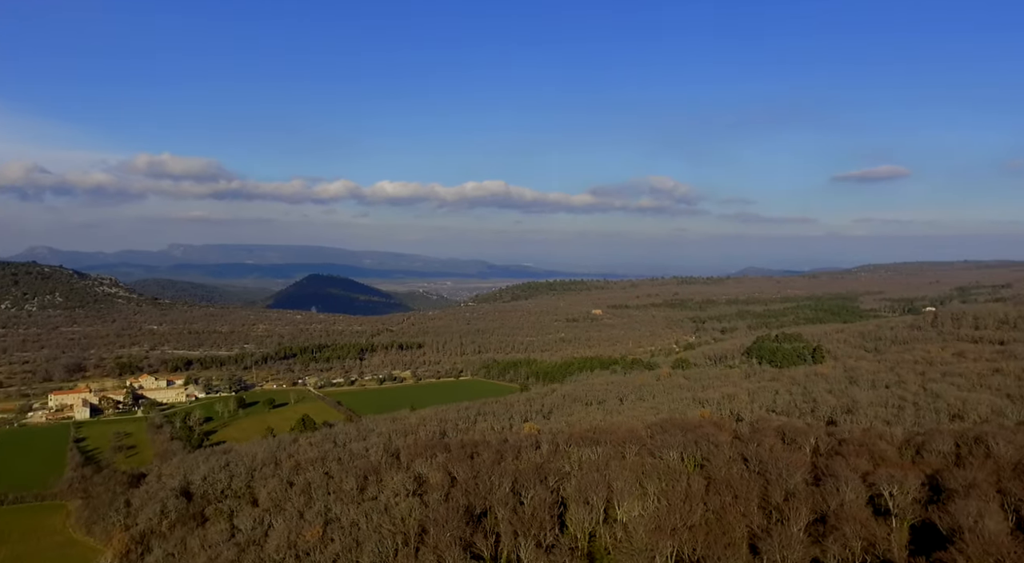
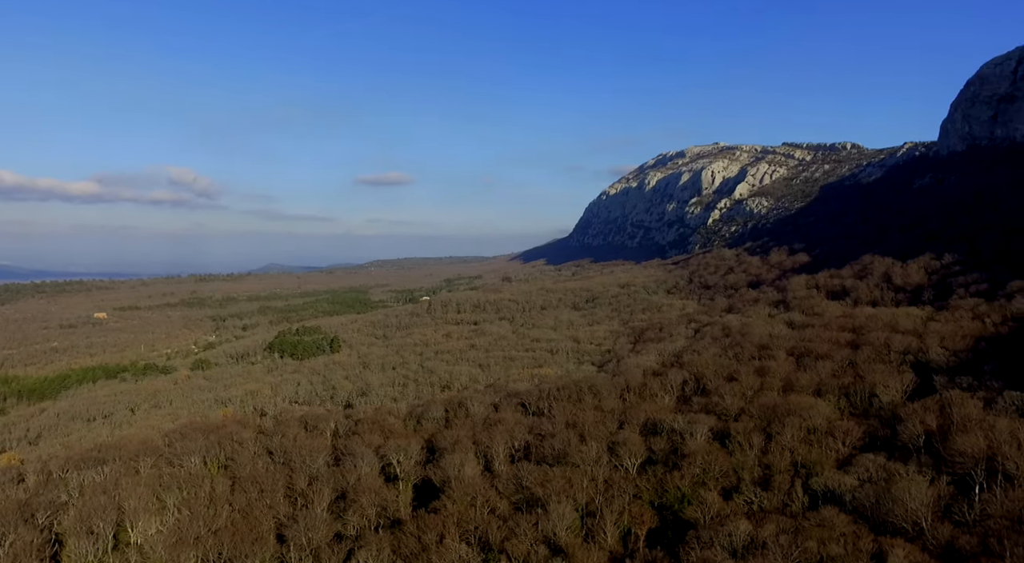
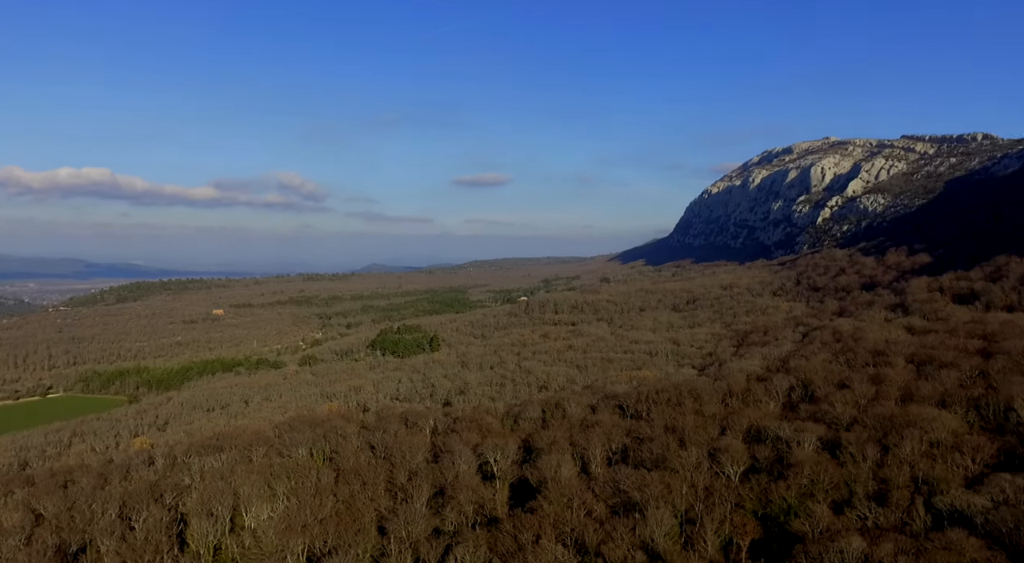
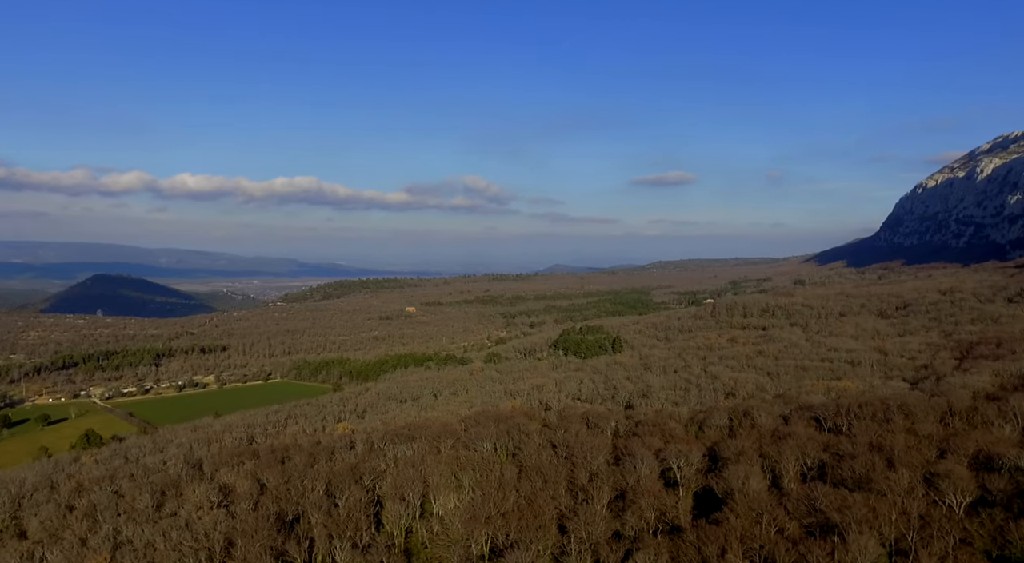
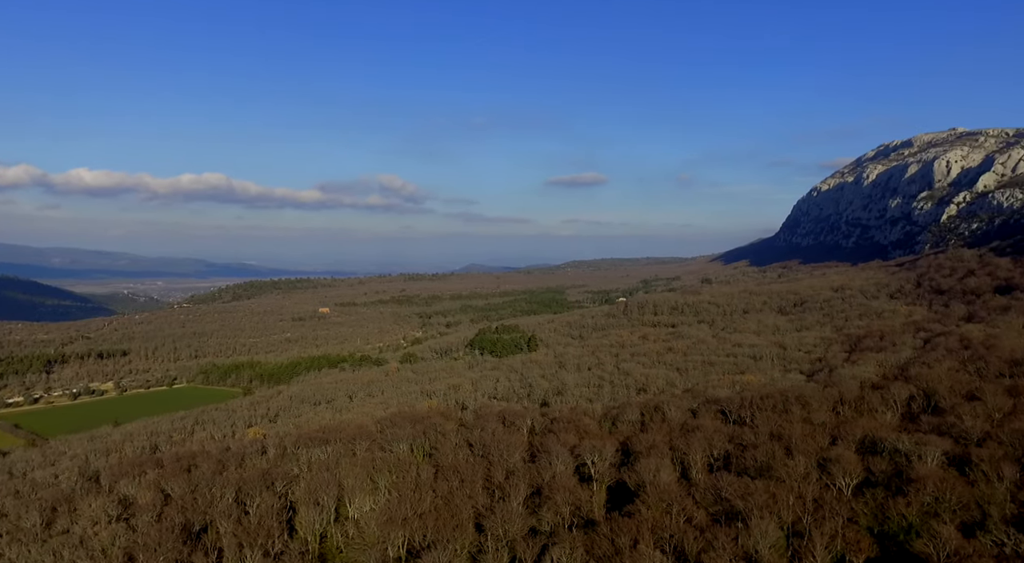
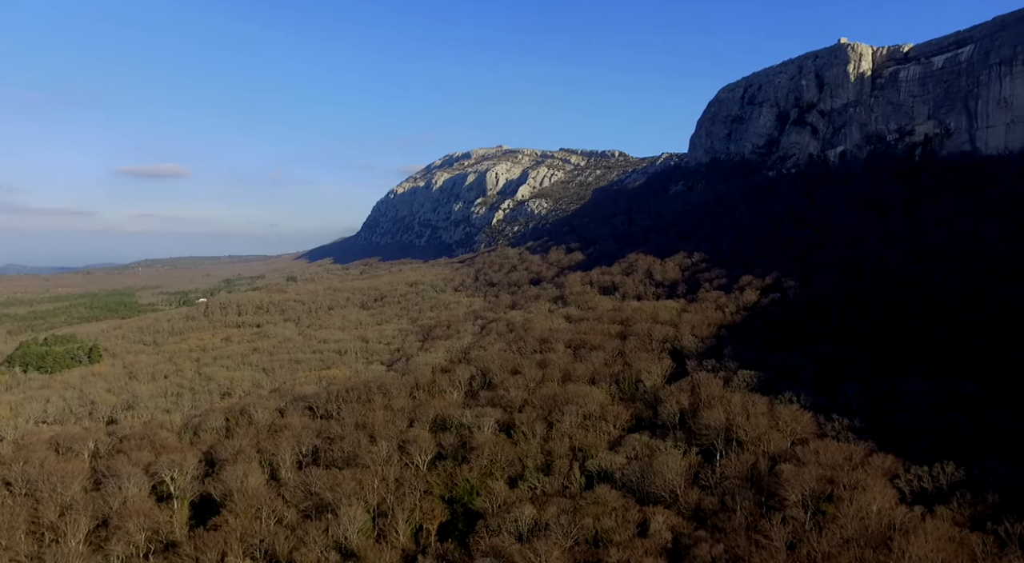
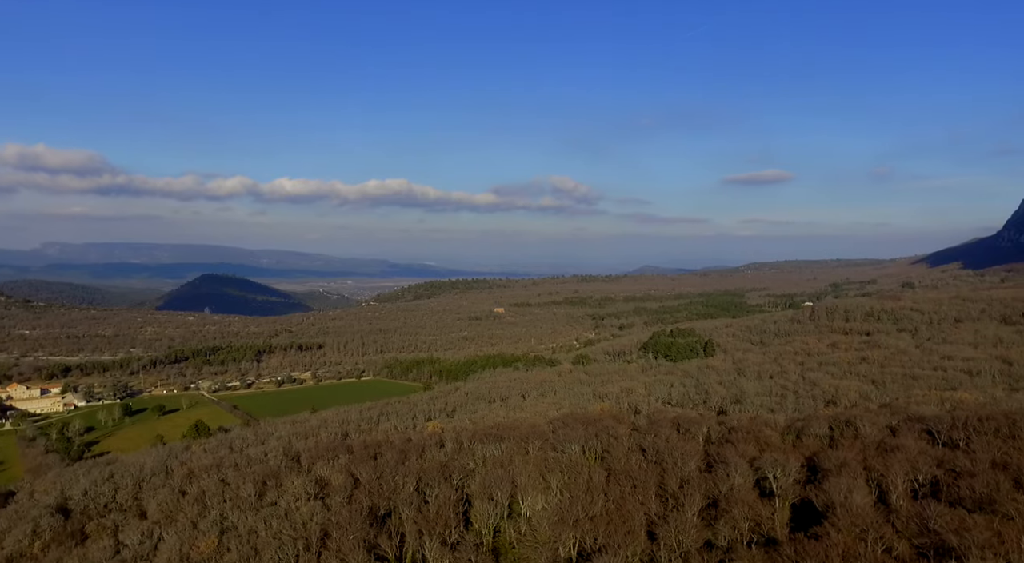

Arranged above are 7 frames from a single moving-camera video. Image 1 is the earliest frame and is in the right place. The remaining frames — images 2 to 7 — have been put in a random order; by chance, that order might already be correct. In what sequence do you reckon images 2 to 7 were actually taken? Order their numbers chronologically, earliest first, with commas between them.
7, 4, 5, 3, 2, 6
